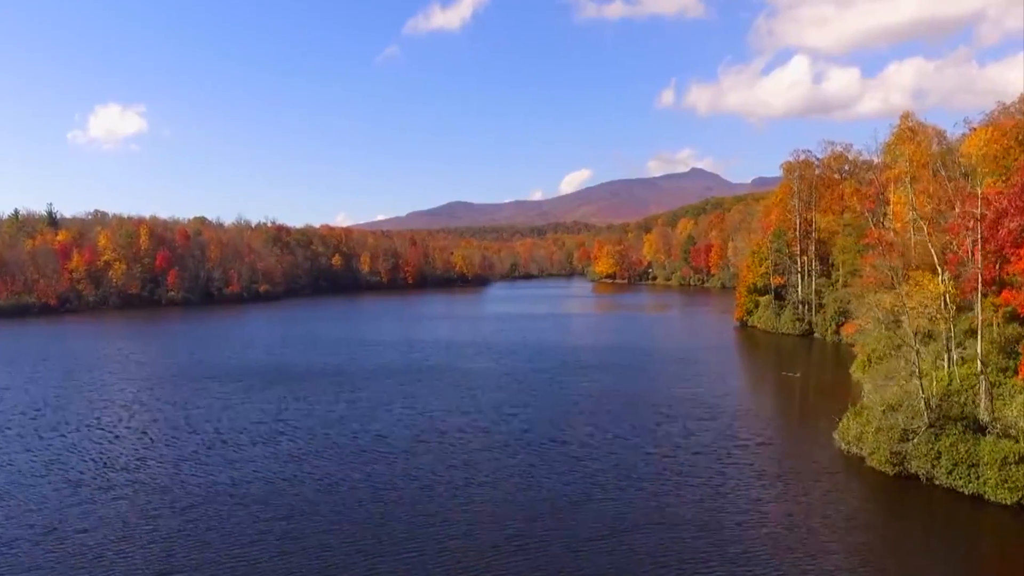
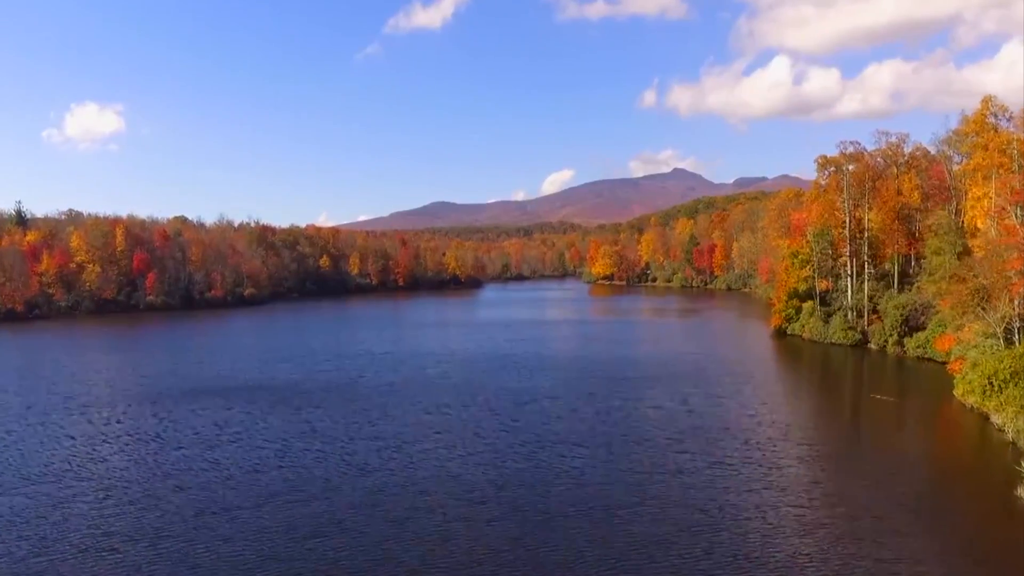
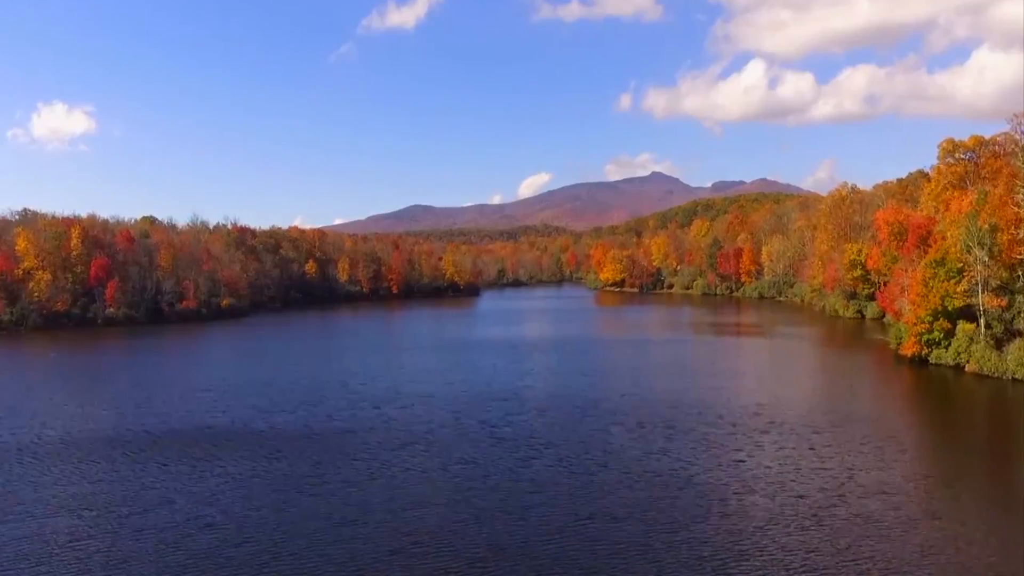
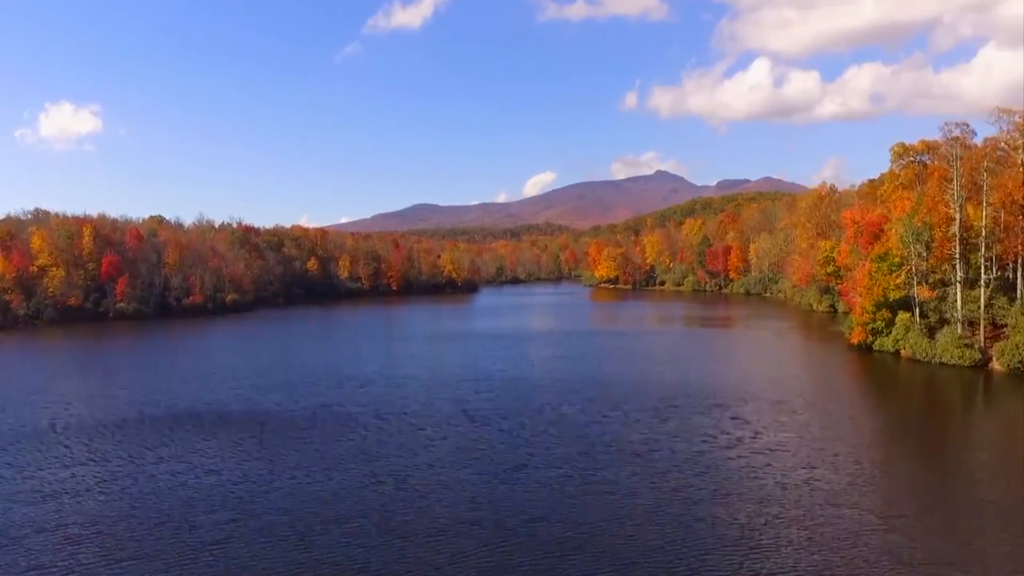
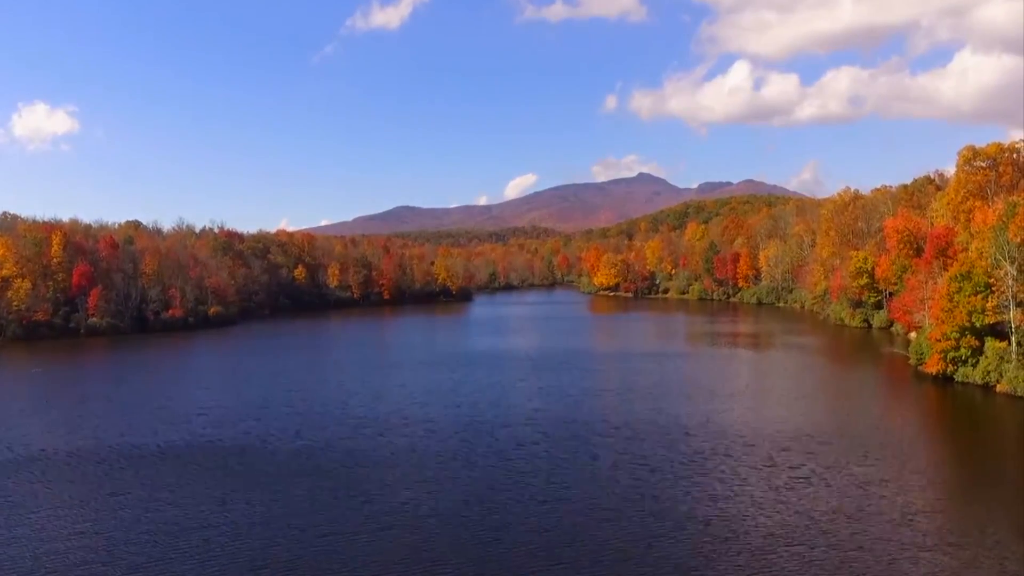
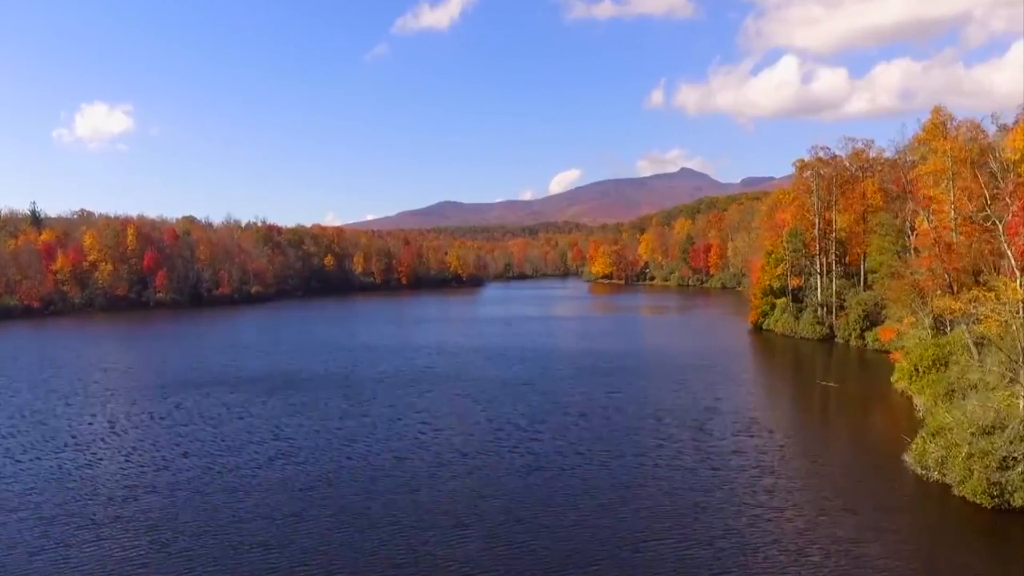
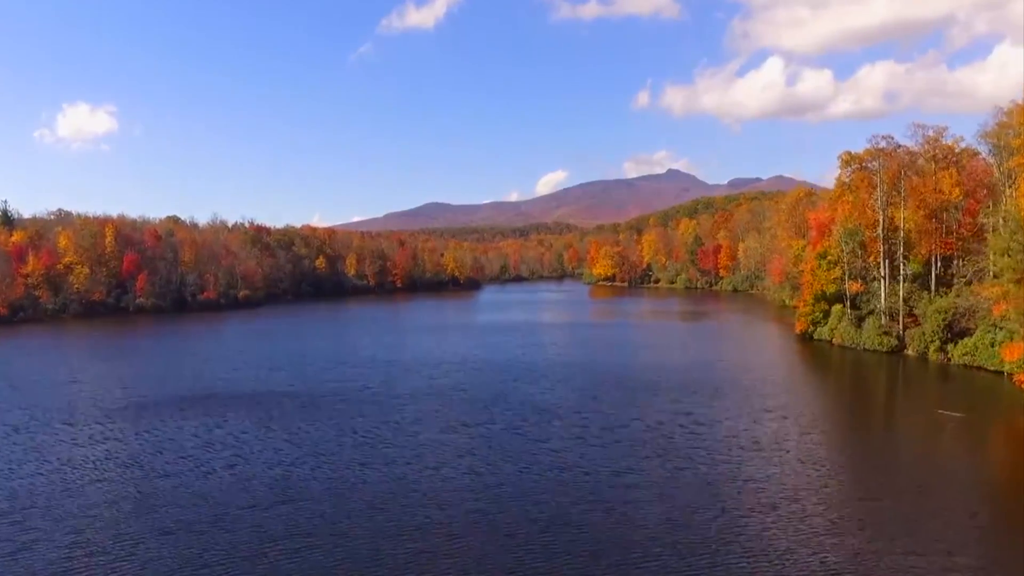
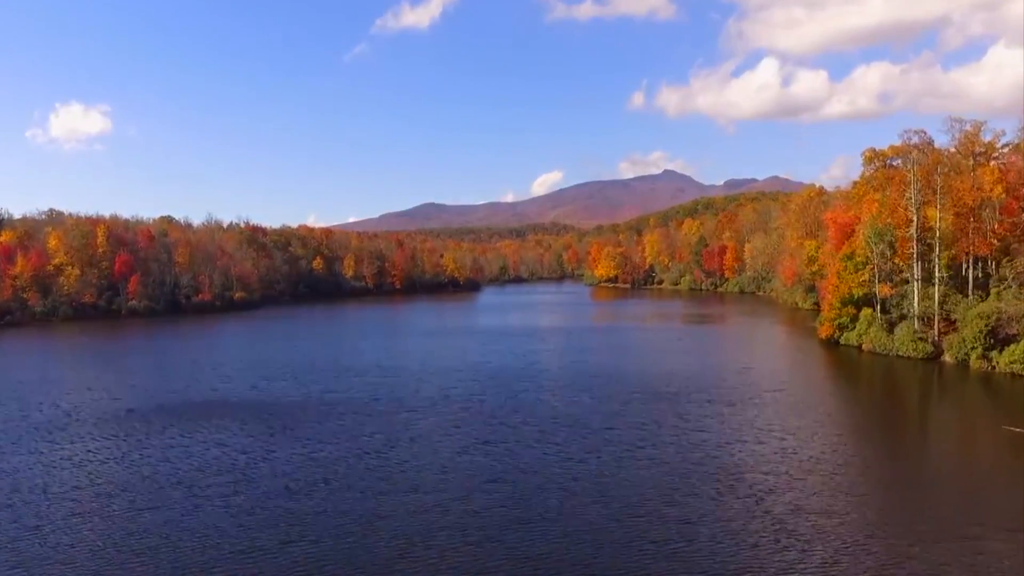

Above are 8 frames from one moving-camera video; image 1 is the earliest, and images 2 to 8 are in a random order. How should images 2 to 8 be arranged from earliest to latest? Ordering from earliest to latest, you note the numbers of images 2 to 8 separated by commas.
6, 2, 7, 8, 4, 3, 5
